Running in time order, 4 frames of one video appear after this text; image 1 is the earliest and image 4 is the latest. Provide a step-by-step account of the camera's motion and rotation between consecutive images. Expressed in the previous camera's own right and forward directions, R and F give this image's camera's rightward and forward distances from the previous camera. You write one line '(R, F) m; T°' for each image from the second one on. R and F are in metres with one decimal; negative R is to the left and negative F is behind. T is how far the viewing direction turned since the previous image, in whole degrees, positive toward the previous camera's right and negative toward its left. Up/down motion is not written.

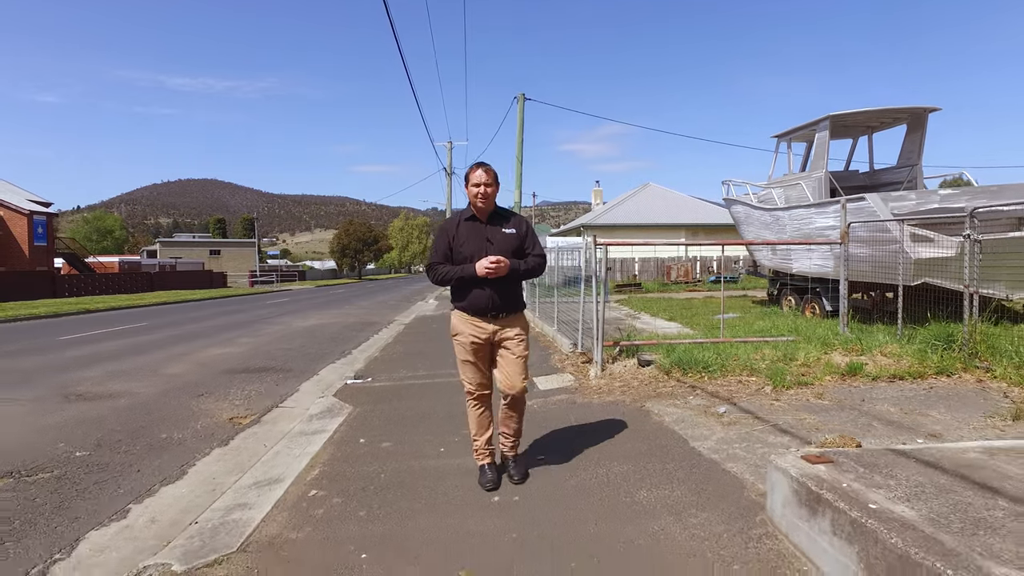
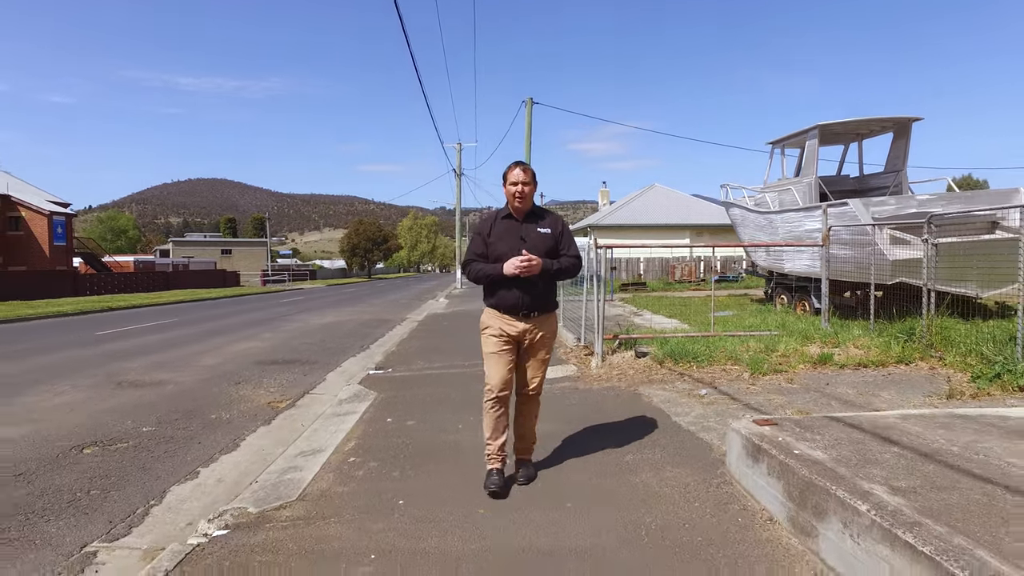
(0.0, -0.7) m; -1°
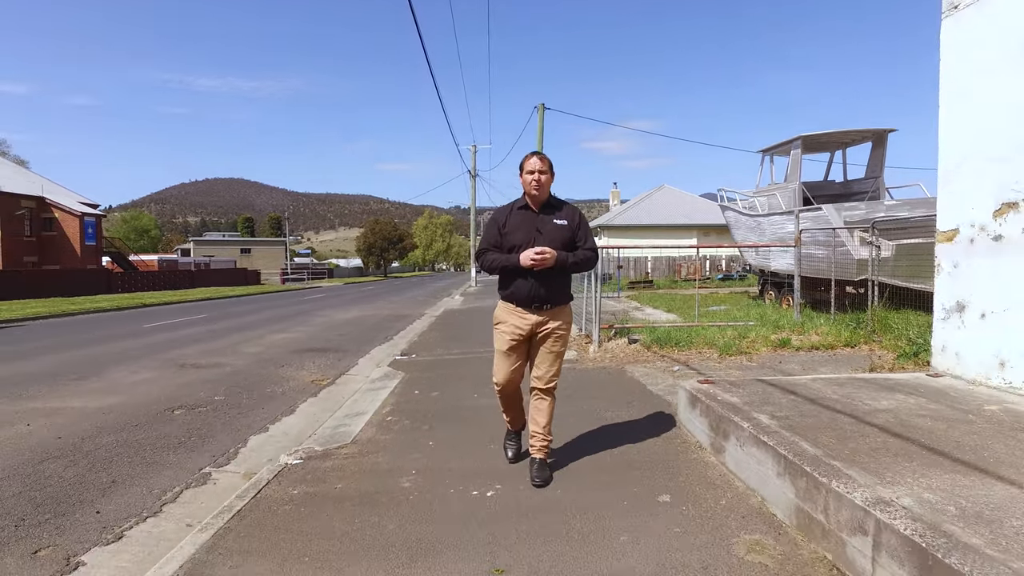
(+0.1, -1.2) m; -1°
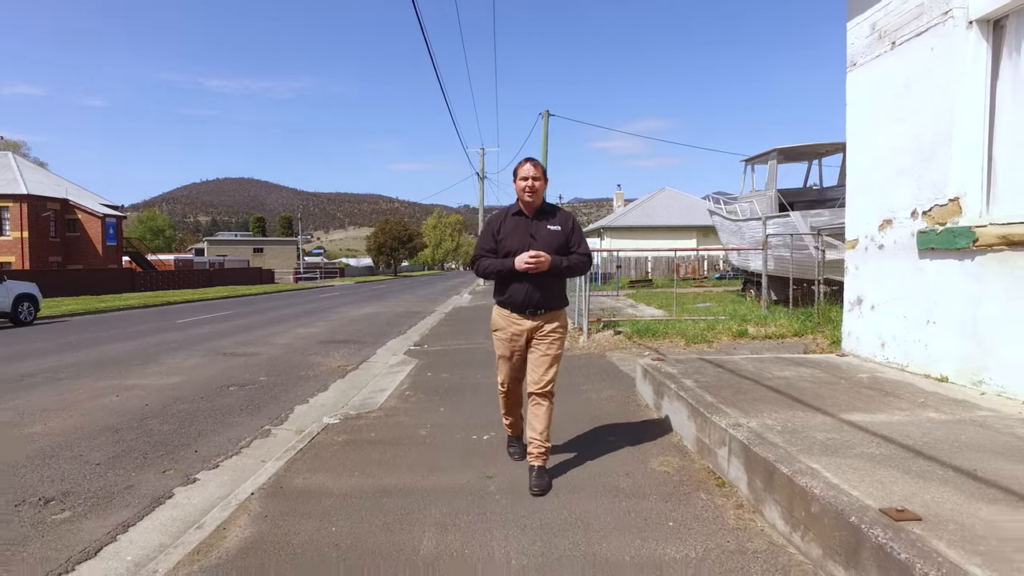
(+0.2, -1.3) m; -1°
